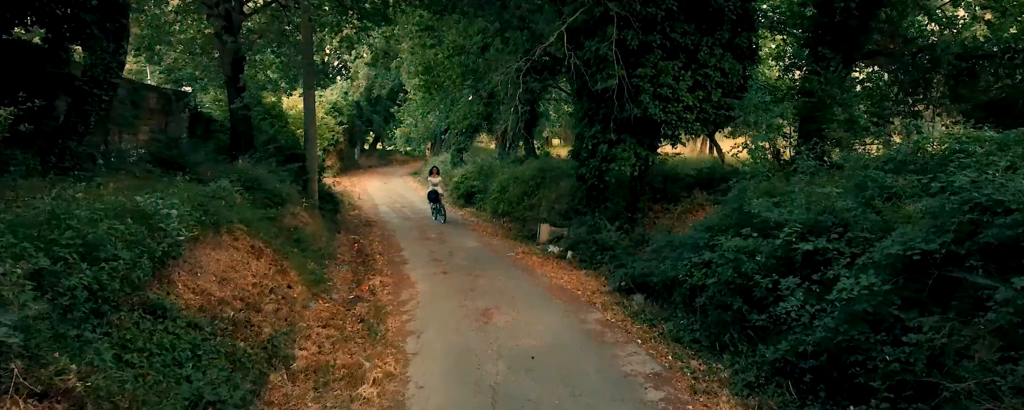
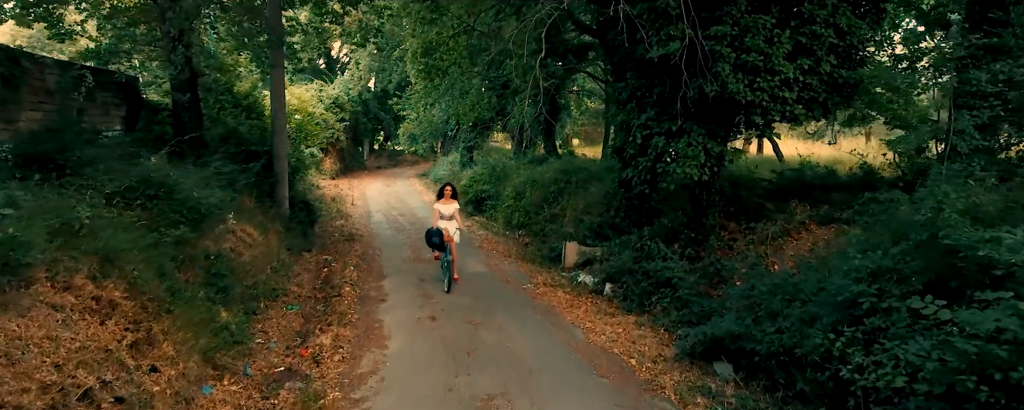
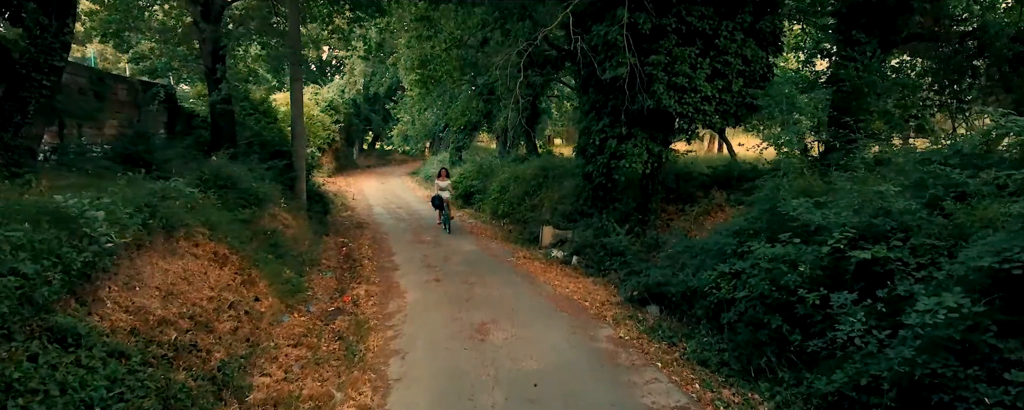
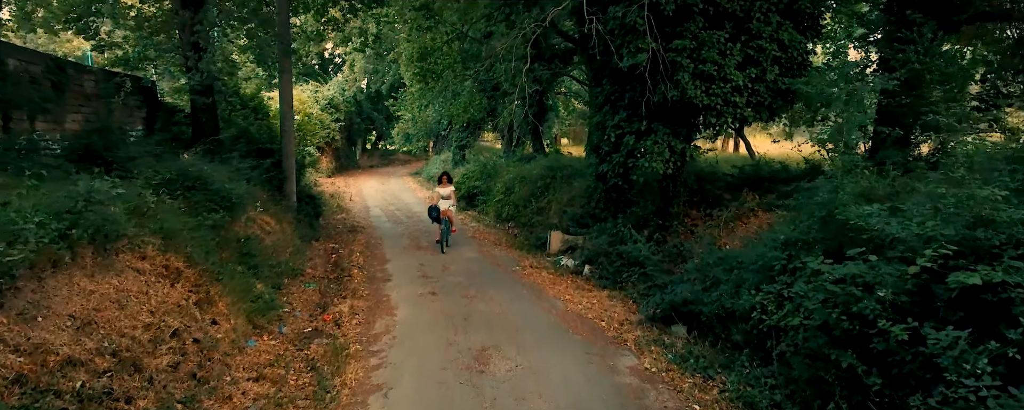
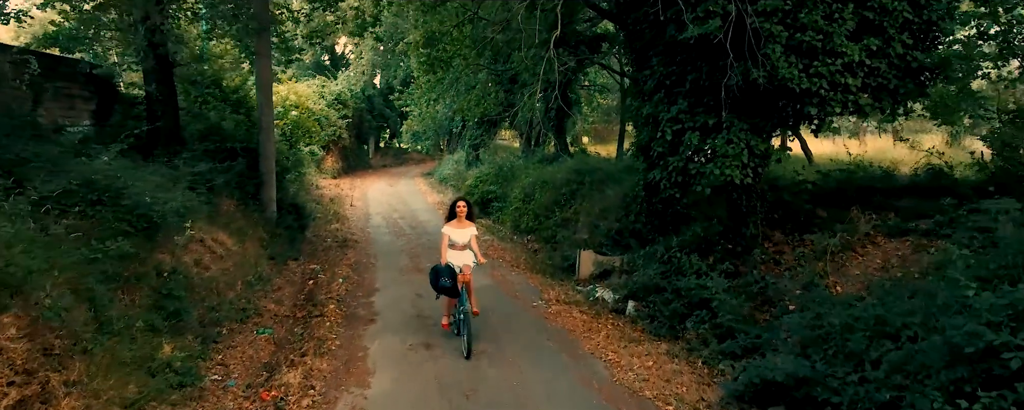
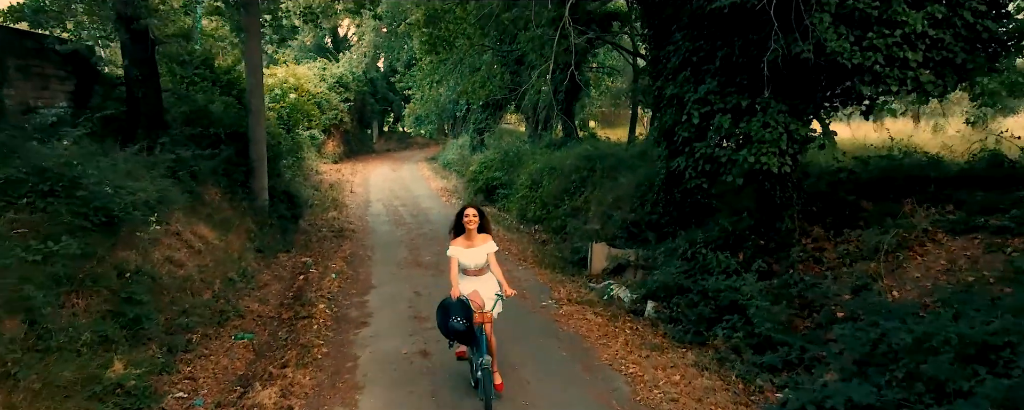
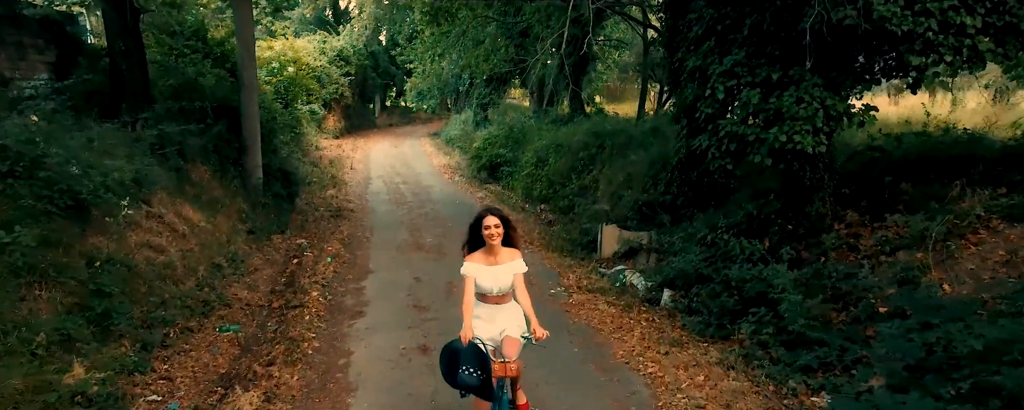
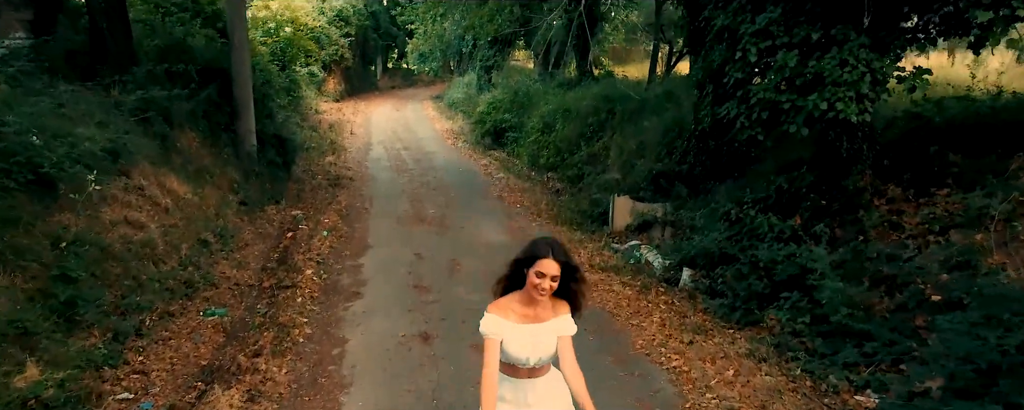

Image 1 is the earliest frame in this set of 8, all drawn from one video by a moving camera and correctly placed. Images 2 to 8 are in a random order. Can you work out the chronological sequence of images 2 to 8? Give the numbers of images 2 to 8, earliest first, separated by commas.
3, 4, 2, 5, 6, 7, 8
